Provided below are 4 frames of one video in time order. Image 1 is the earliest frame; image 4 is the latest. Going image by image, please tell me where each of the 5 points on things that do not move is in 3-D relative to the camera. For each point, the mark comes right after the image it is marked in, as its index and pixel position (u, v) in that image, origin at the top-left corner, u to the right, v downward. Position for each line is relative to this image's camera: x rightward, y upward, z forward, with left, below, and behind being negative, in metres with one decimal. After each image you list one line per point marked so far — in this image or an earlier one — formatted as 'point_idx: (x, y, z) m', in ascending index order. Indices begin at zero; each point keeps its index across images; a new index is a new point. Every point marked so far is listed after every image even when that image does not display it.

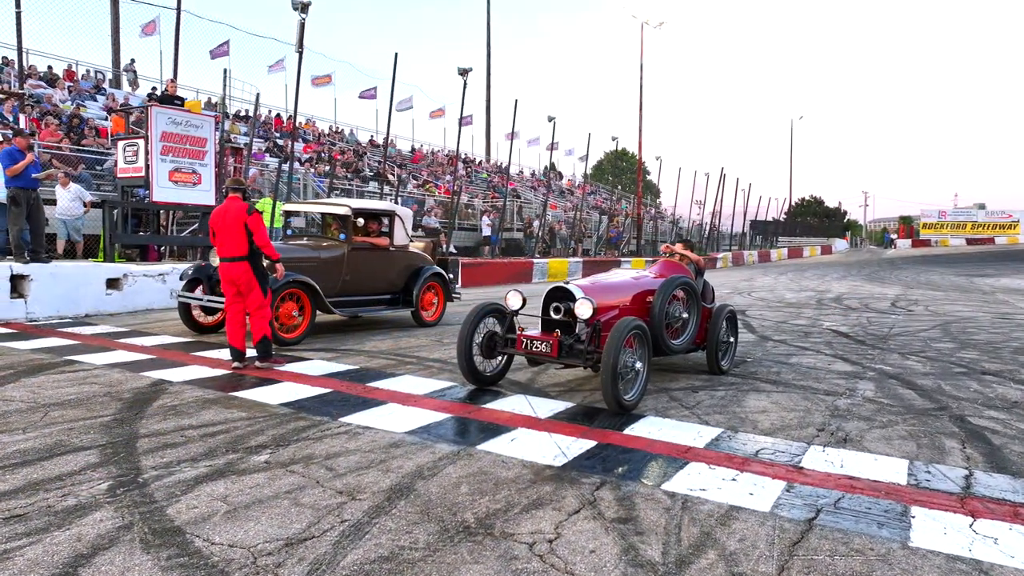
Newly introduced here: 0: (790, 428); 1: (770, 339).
0: (+2.0, -1.0, +5.1) m
1: (+3.7, -0.7, +10.3) m
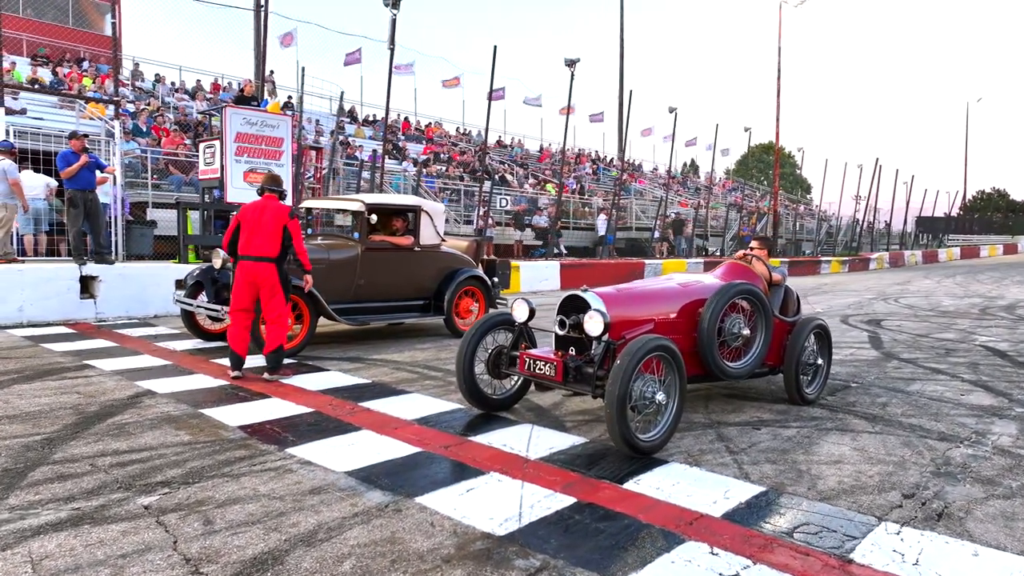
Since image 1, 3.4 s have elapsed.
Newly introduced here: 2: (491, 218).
0: (+1.8, -1.1, +3.7) m
1: (+4.6, -0.8, +8.5) m
2: (-0.6, +1.9, +19.6) m
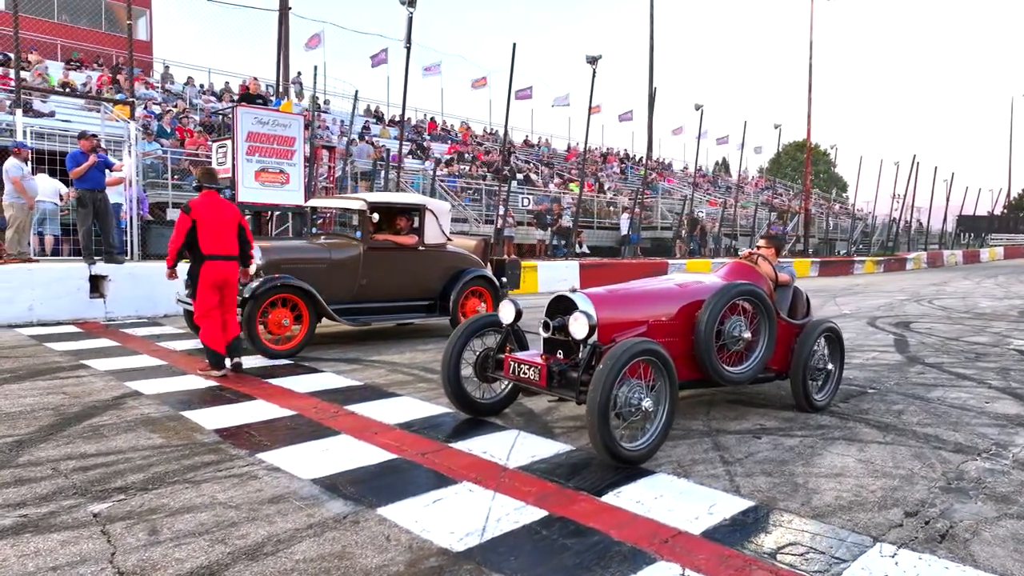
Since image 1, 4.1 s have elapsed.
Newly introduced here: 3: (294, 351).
0: (+1.7, -1.1, +3.5) m
1: (+4.7, -0.8, +8.1) m
2: (0.0, +1.9, +19.5) m
3: (-2.1, -0.6, +6.9) m
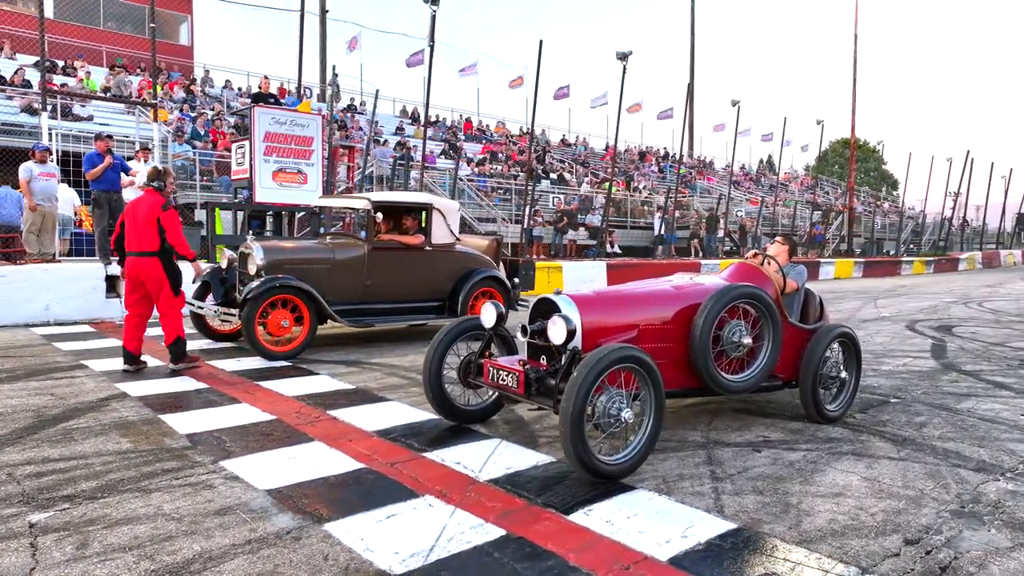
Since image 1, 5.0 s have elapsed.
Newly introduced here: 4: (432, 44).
0: (+1.5, -1.1, +3.2) m
1: (+4.8, -0.9, +7.6) m
2: (+0.8, +1.9, +19.2) m
3: (-2.1, -0.6, +6.8) m
4: (-1.6, +4.8, +13.9) m
